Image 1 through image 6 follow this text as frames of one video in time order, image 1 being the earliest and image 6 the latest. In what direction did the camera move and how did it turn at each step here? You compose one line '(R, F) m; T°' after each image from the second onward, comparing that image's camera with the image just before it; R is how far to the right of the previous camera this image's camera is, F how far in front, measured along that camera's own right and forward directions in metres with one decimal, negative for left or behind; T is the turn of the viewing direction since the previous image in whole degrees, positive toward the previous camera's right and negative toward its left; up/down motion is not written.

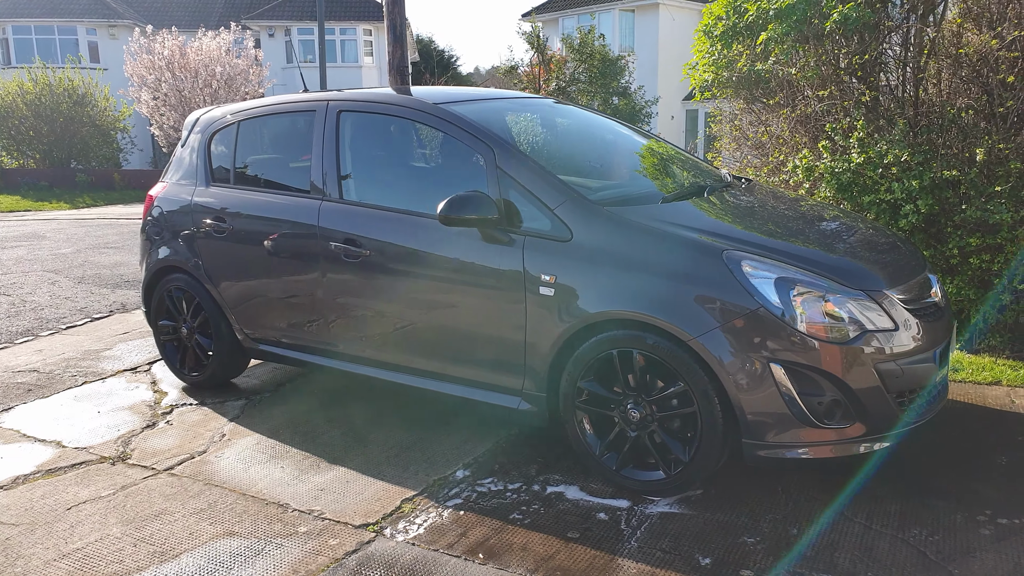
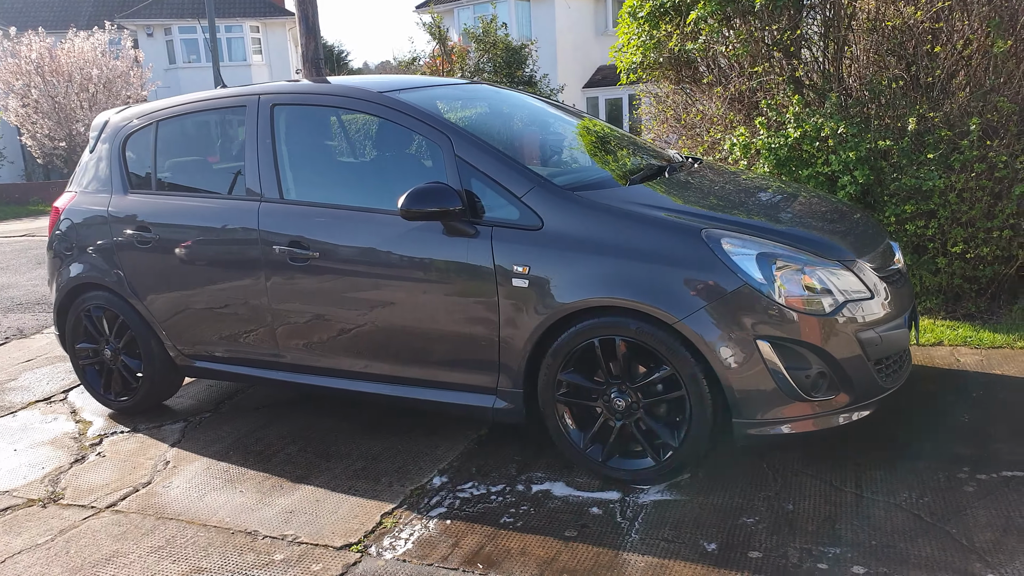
(-0.2, +0.2) m; +7°
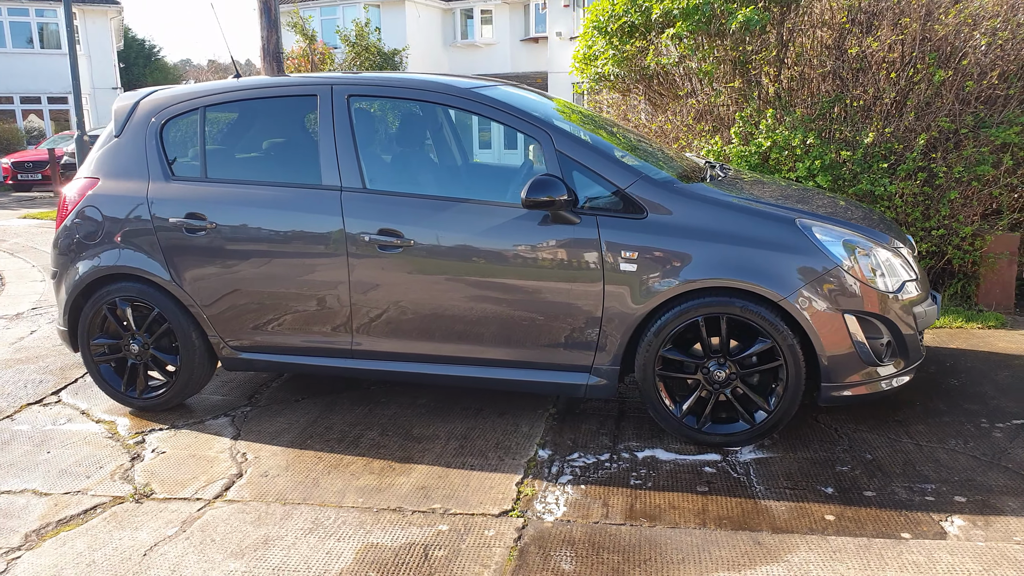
(-1.1, -0.1) m; +13°
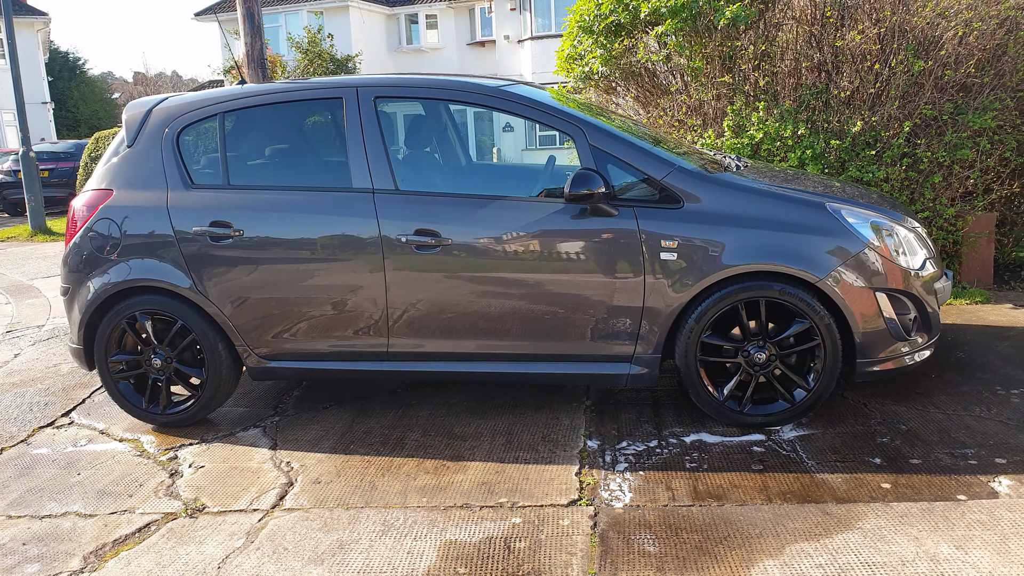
(-0.4, 0.0) m; +4°
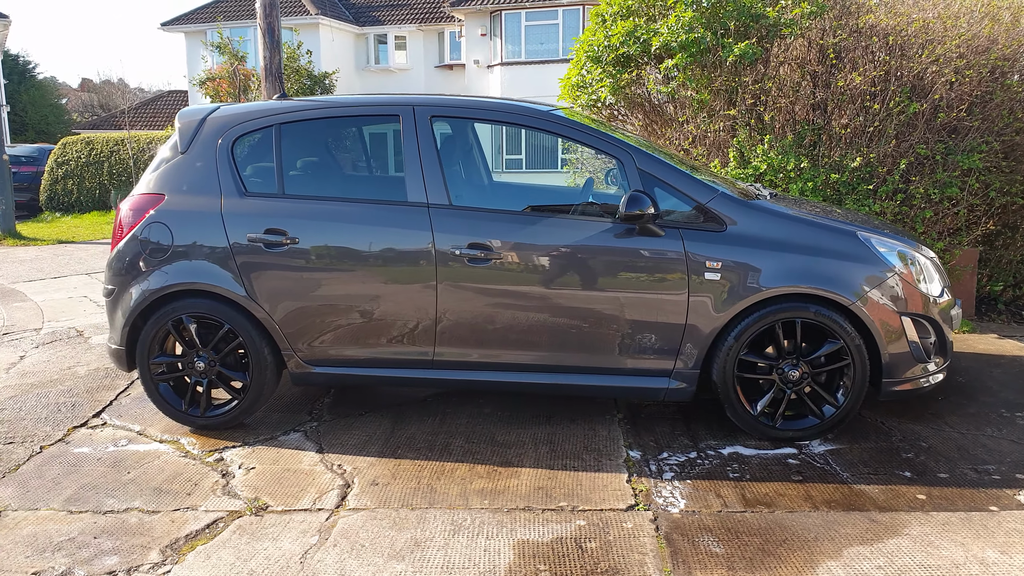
(-0.4, -0.1) m; +3°
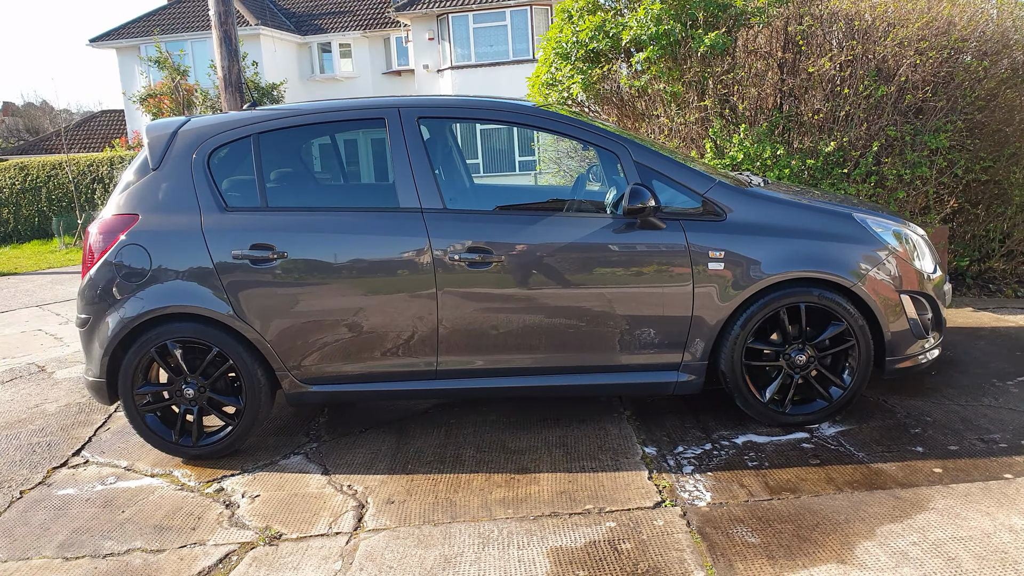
(-0.2, +0.1) m; +4°
